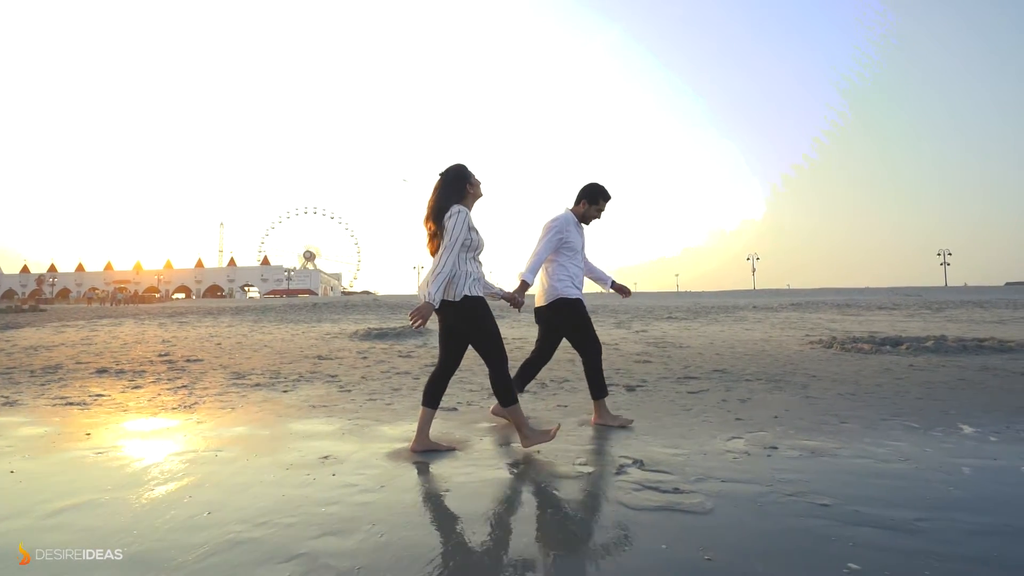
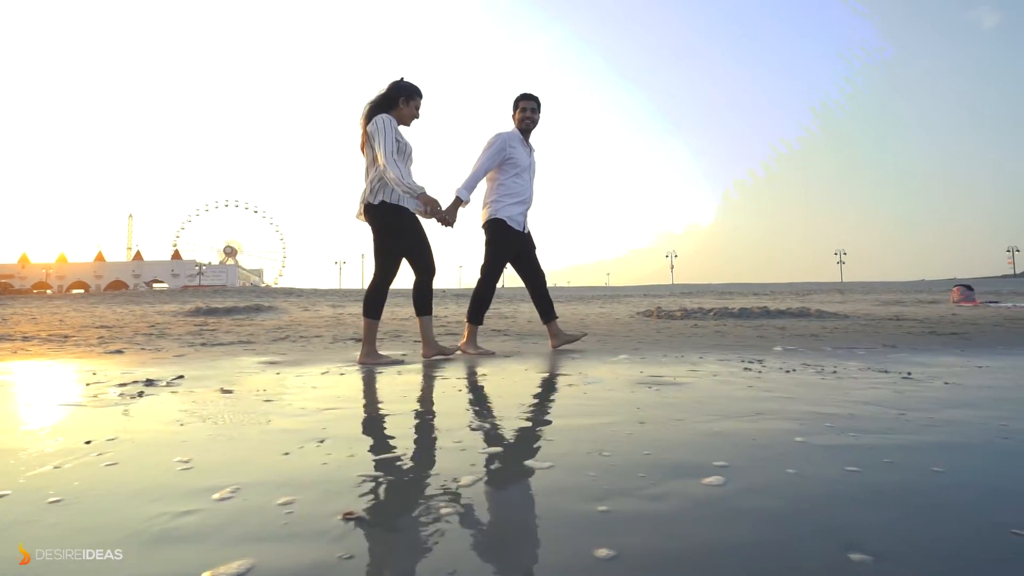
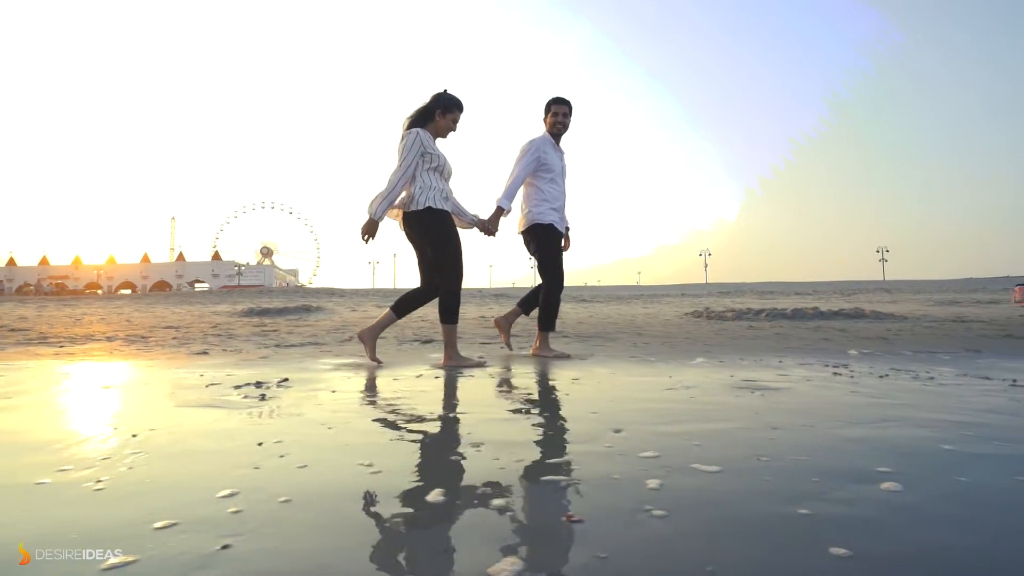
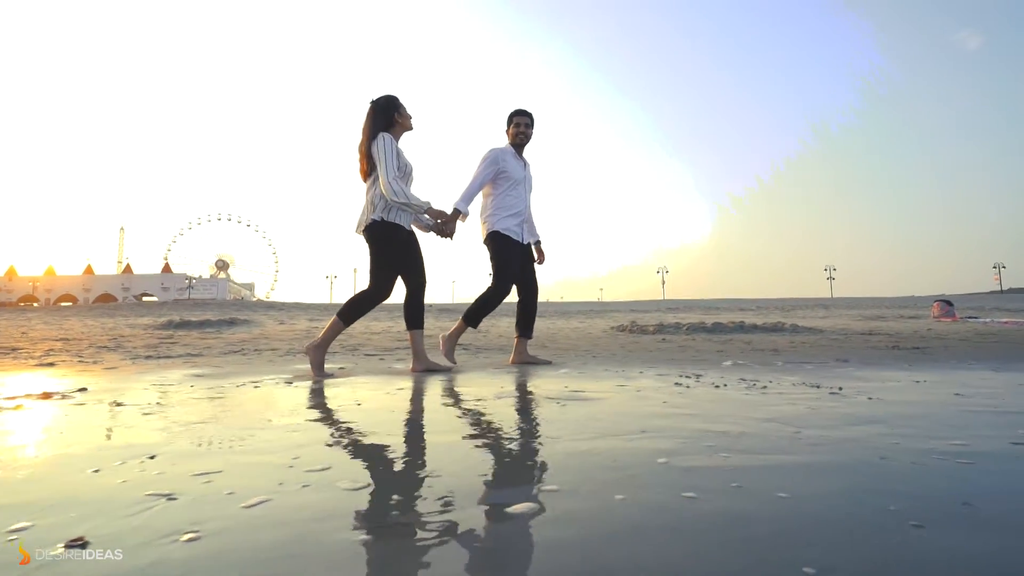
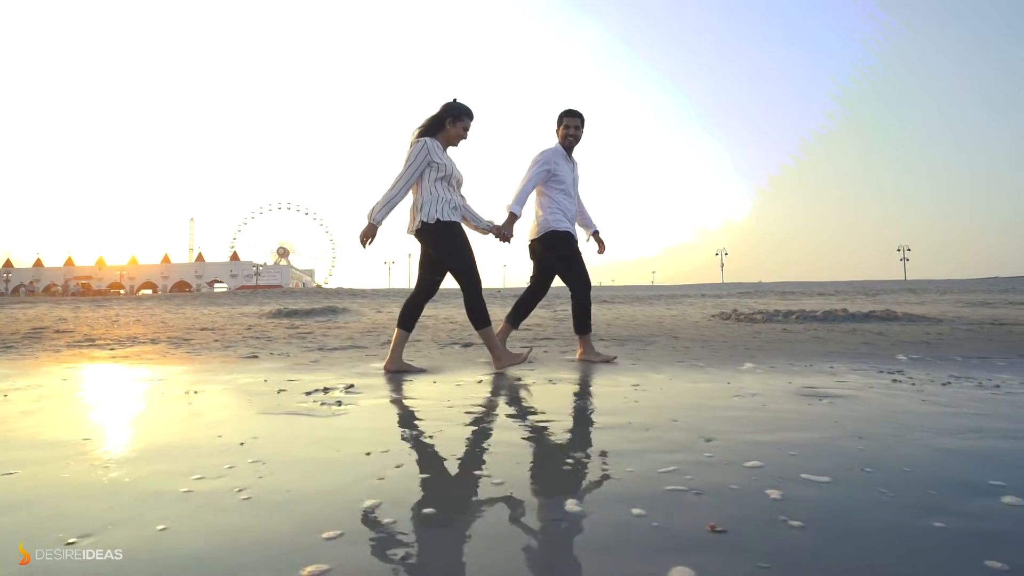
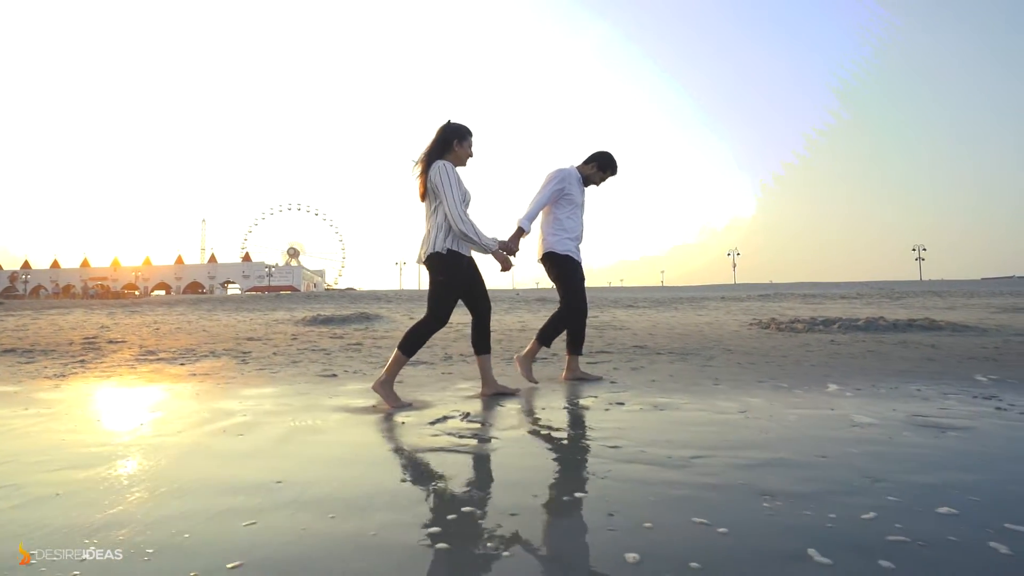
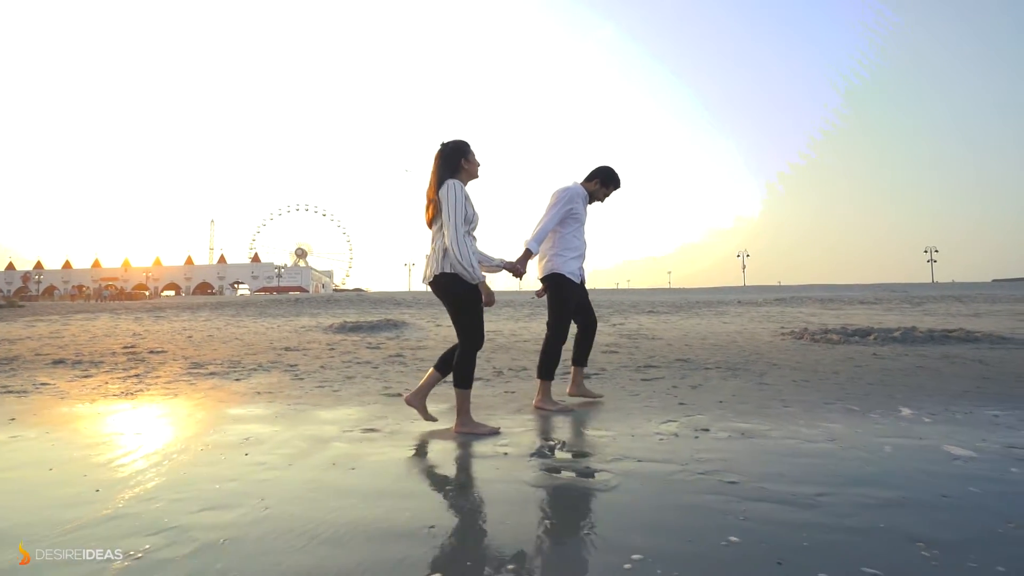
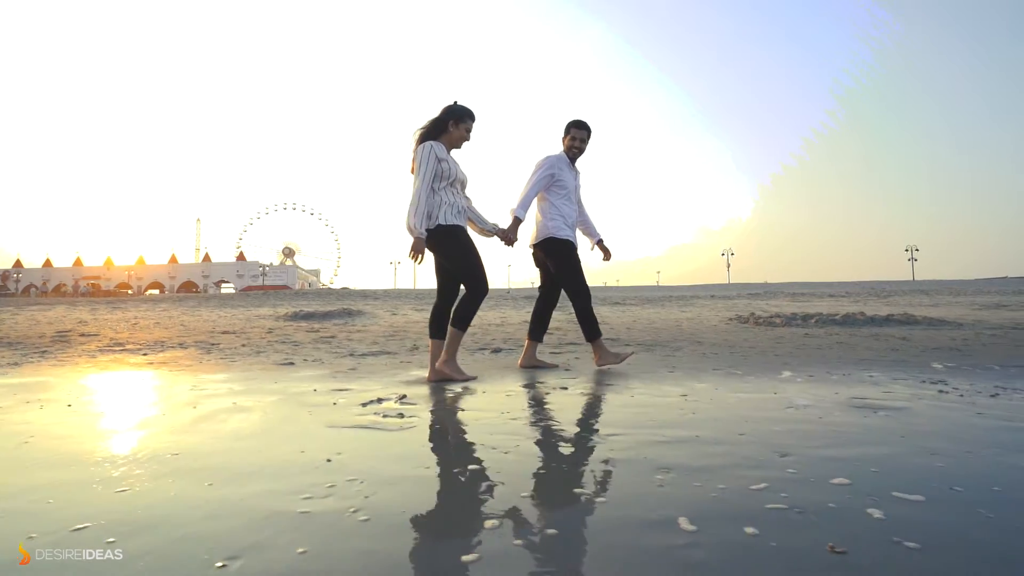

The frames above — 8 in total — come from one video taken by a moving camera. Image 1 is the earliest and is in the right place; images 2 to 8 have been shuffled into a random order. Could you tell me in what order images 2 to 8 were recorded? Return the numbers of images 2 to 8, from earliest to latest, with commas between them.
7, 6, 8, 5, 3, 2, 4
